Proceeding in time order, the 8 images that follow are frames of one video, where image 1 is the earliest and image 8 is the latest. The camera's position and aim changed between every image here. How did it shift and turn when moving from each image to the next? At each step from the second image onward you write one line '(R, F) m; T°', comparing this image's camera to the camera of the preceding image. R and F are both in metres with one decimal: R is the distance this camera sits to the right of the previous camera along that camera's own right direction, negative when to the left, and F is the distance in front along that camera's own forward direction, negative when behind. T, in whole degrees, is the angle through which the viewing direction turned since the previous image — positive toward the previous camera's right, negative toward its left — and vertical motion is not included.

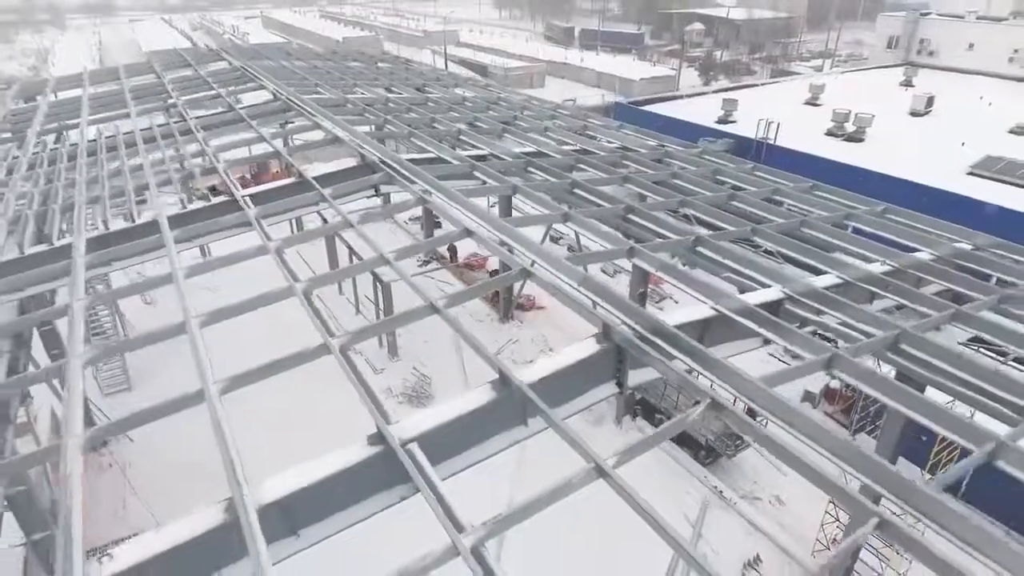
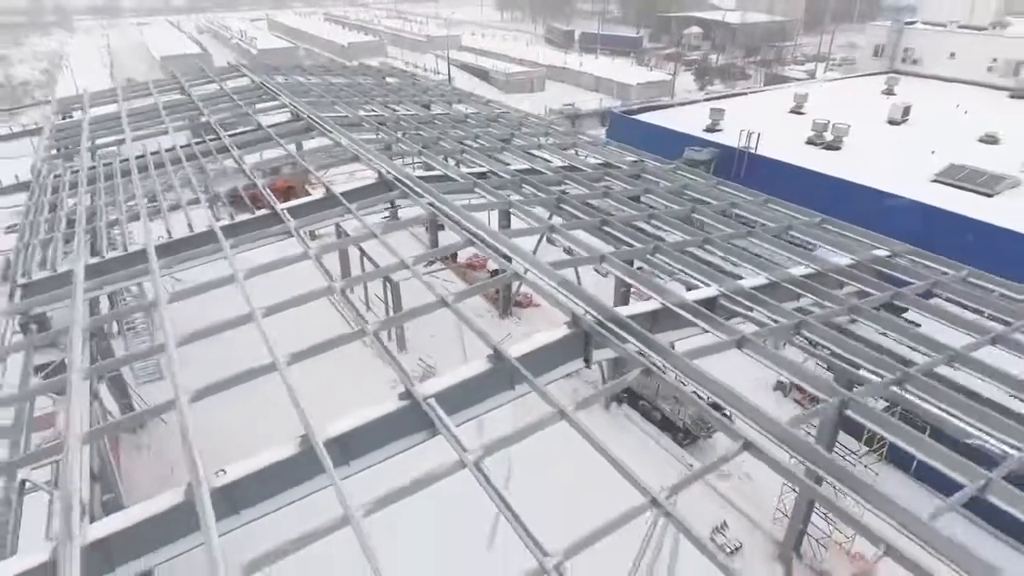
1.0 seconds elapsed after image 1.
(0.0, -0.8) m; 0°
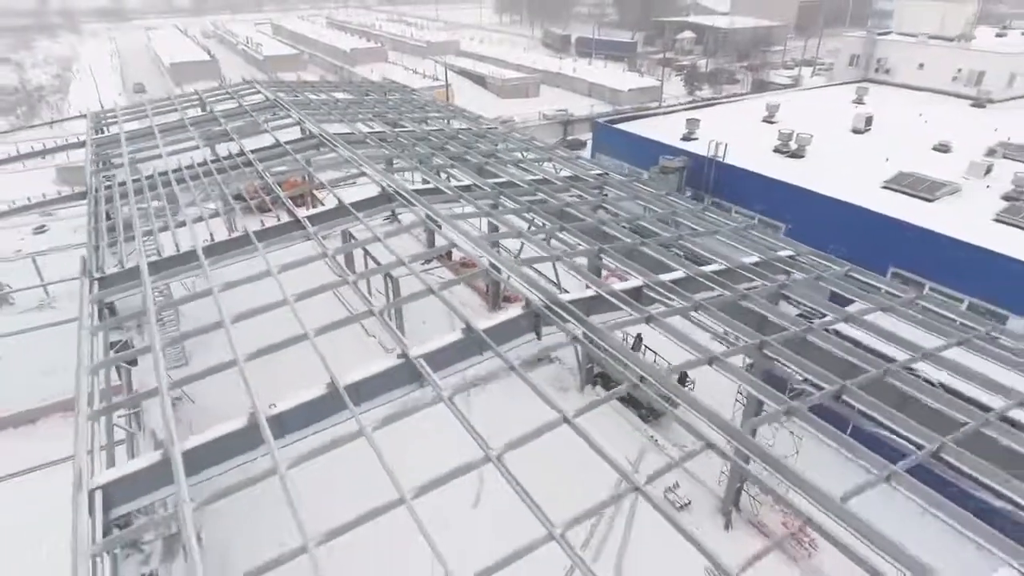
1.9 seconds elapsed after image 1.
(+0.2, -1.1) m; 0°
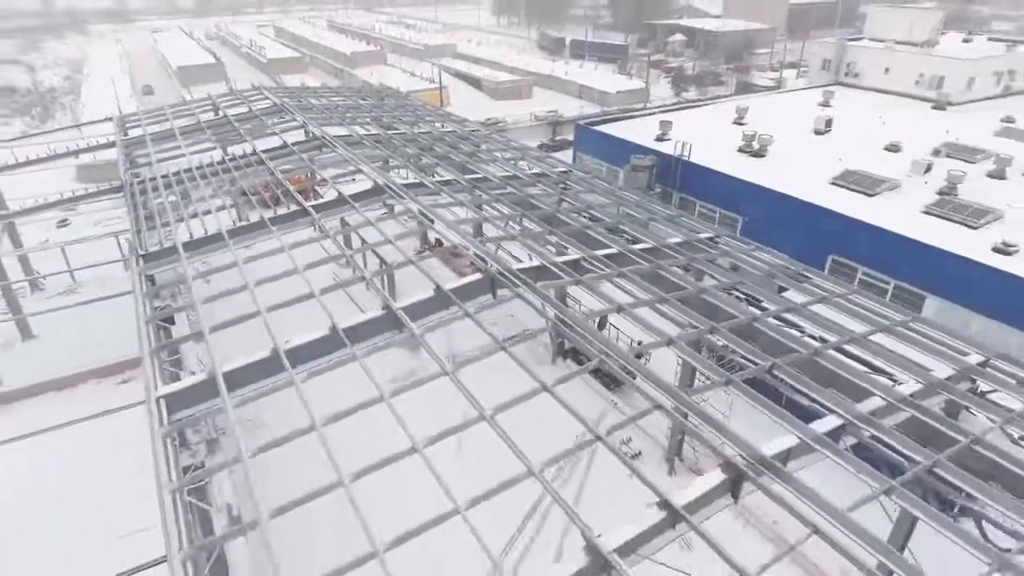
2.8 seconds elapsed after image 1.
(+0.3, -1.2) m; 0°
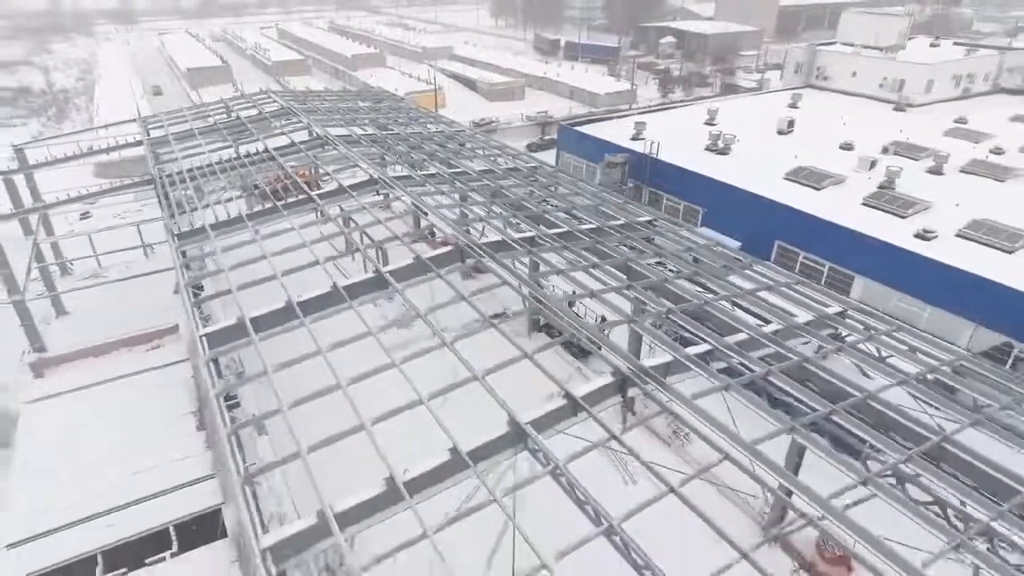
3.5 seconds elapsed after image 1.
(+0.4, -1.4) m; 0°
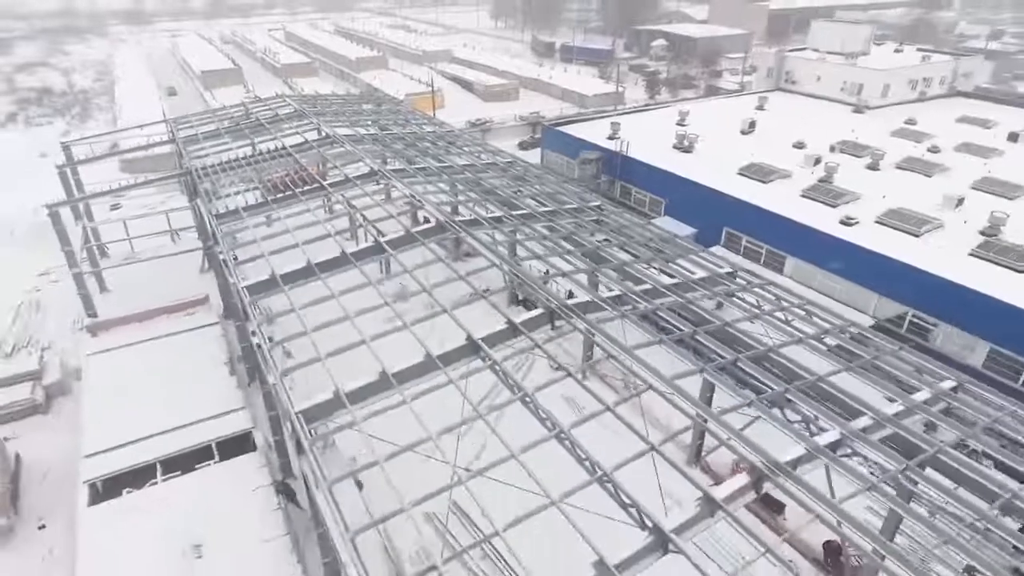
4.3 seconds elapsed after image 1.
(+0.4, -1.9) m; 0°
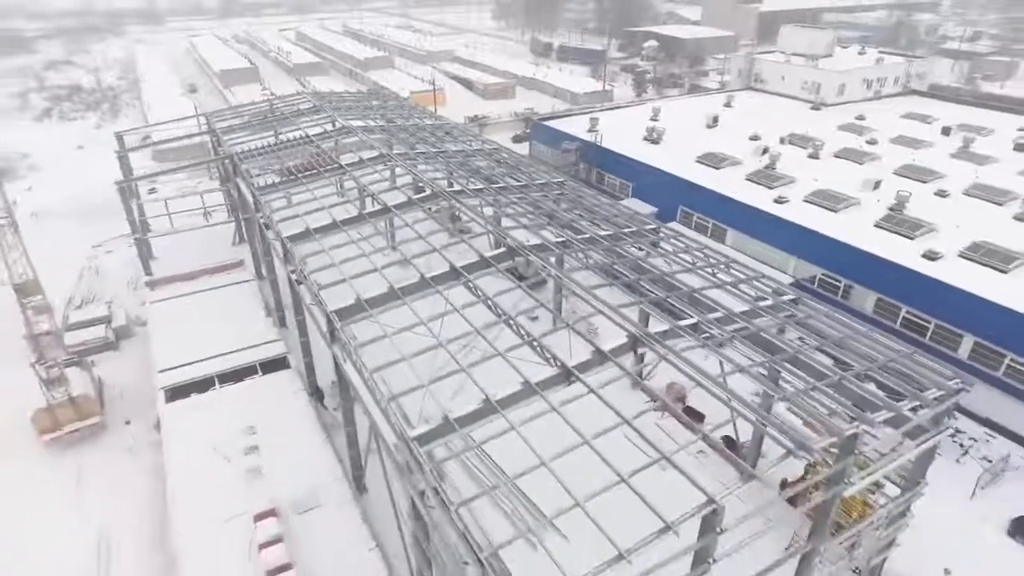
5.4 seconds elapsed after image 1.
(+0.4, -2.5) m; 0°
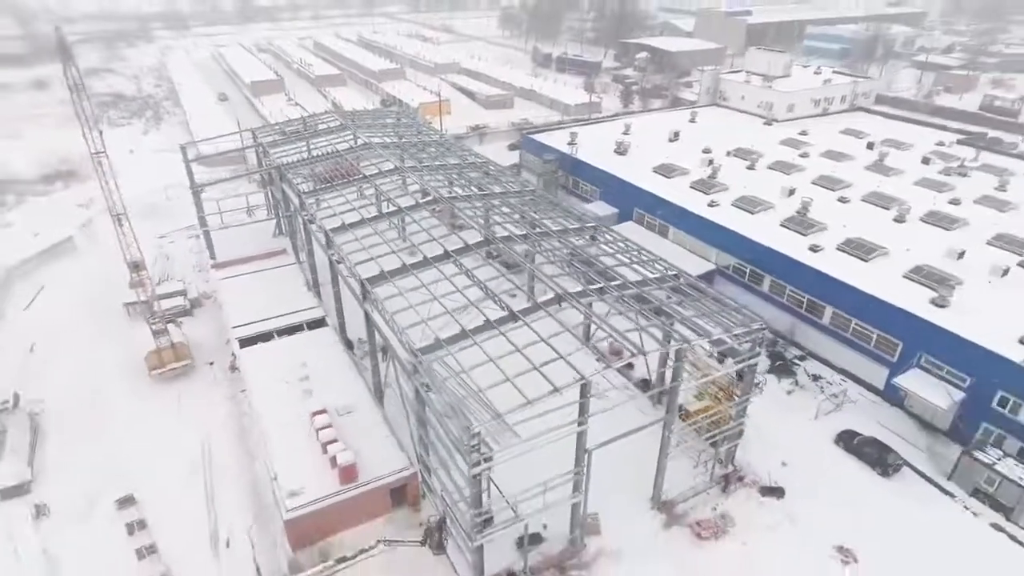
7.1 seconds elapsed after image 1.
(+0.7, -4.0) m; -1°
